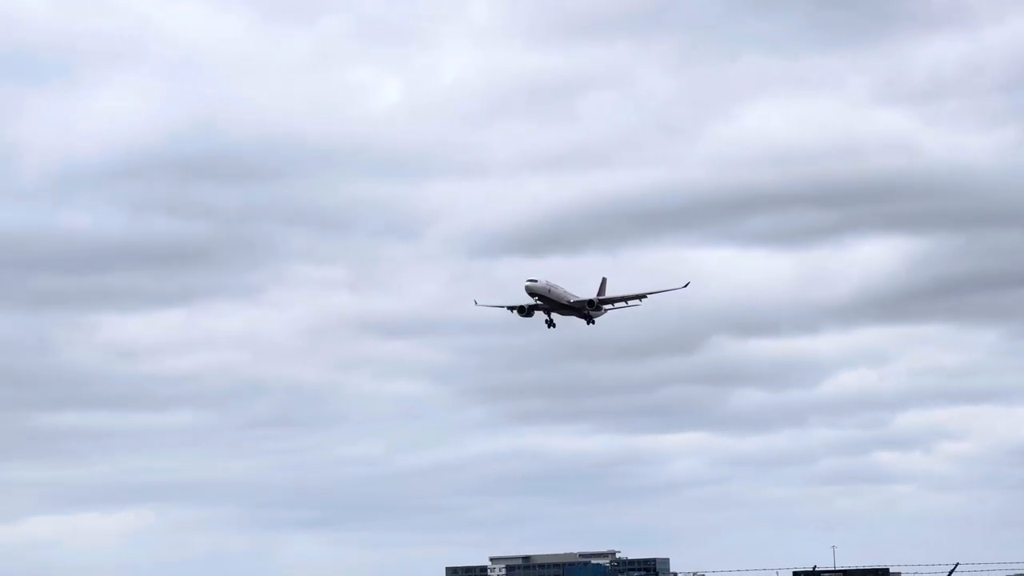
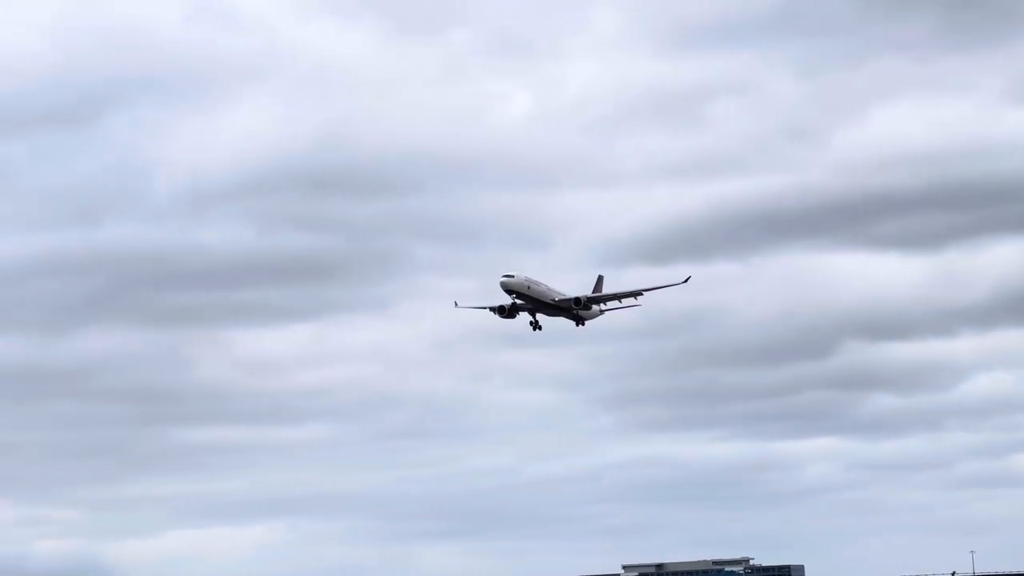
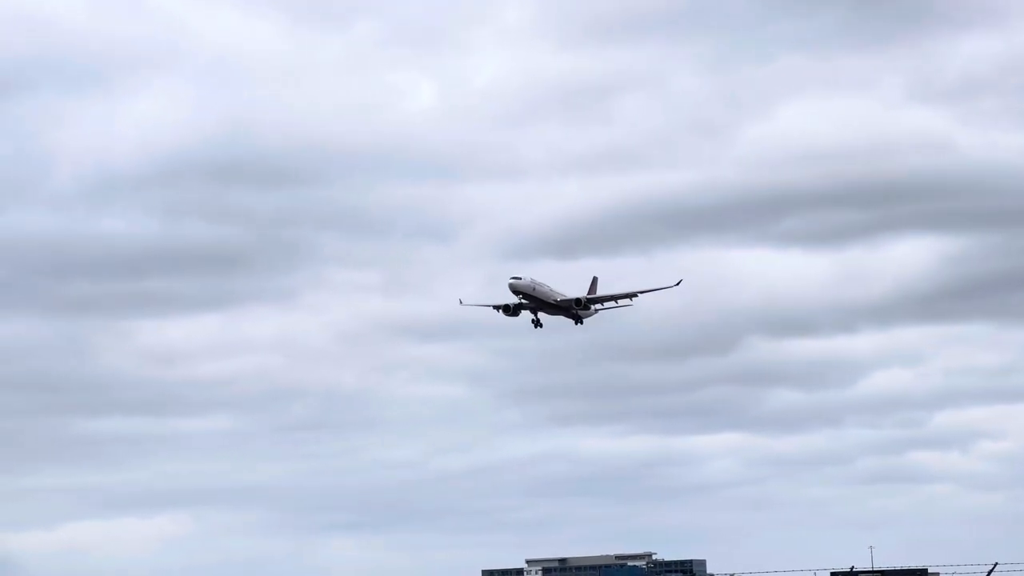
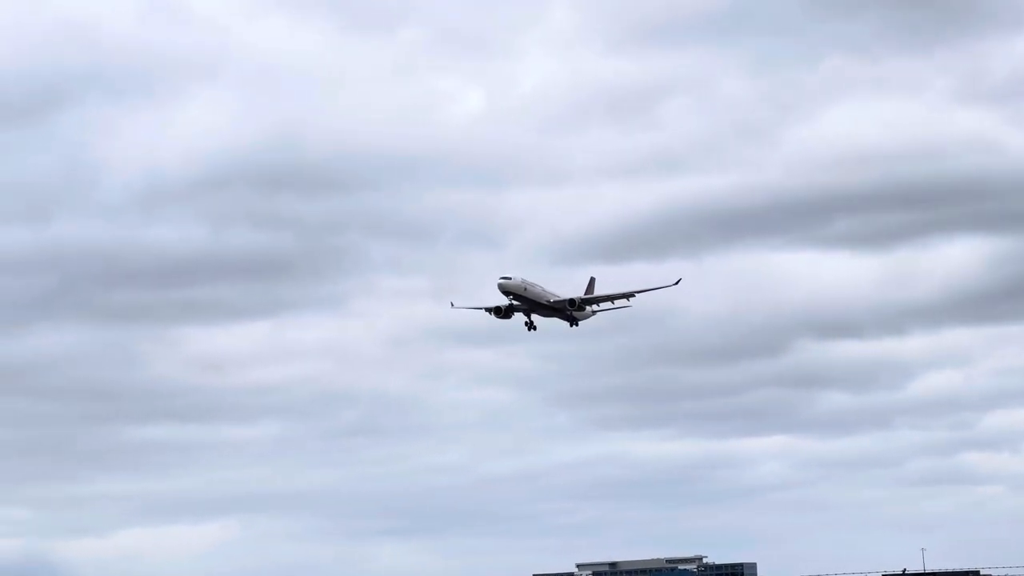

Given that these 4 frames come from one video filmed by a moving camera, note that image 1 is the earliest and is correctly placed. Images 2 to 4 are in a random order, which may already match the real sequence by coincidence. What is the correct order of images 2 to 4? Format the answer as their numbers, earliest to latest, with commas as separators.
3, 4, 2
